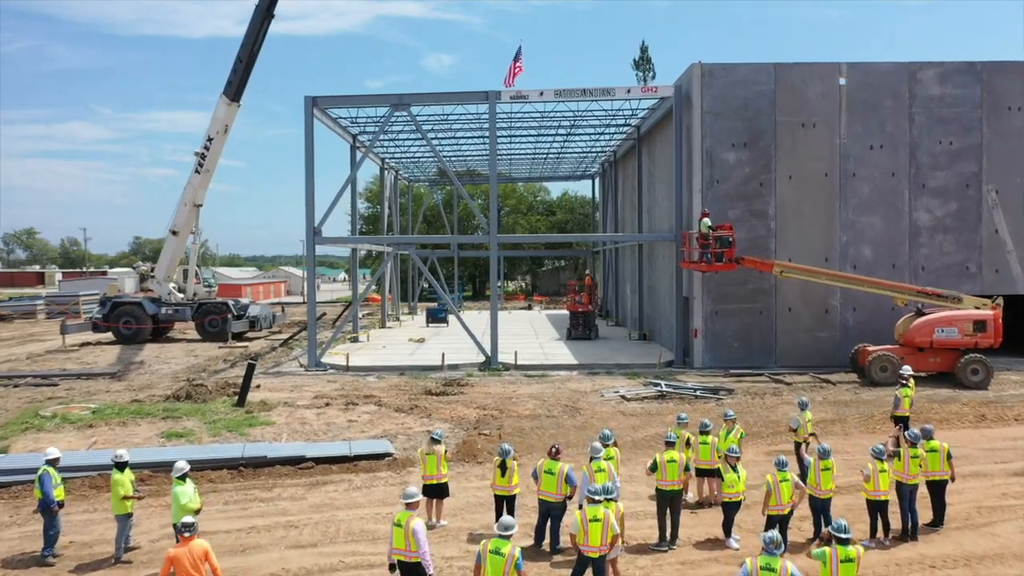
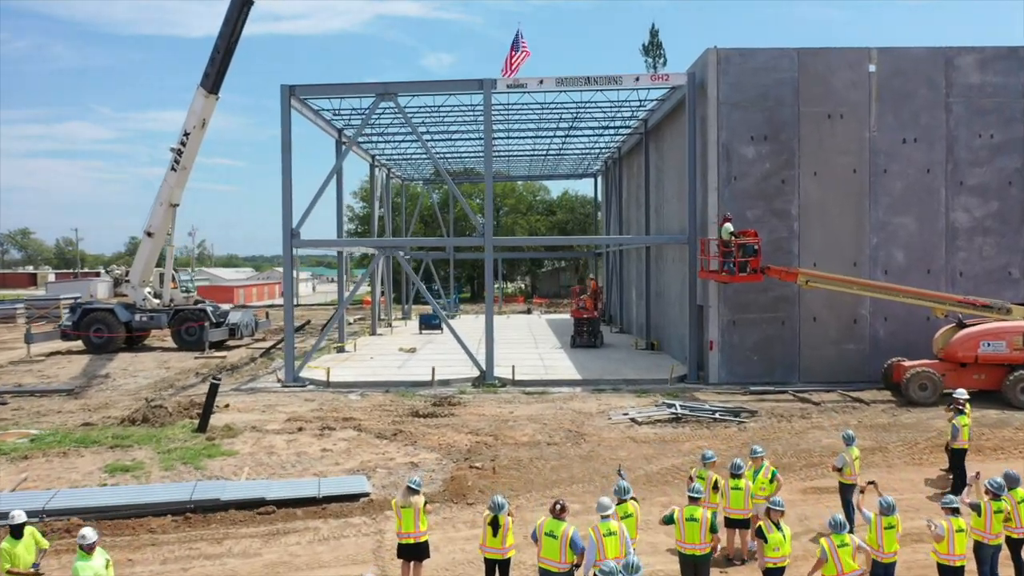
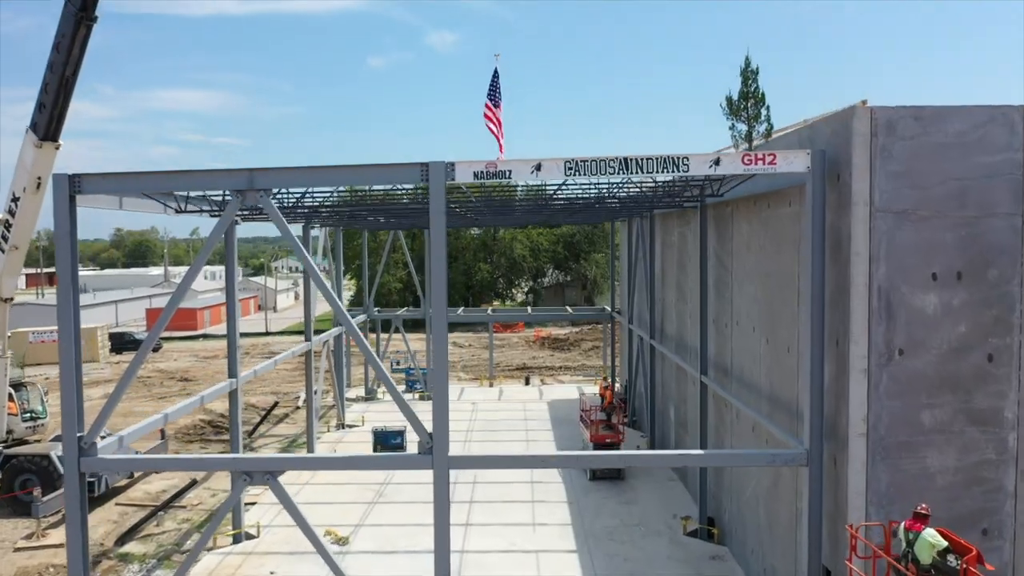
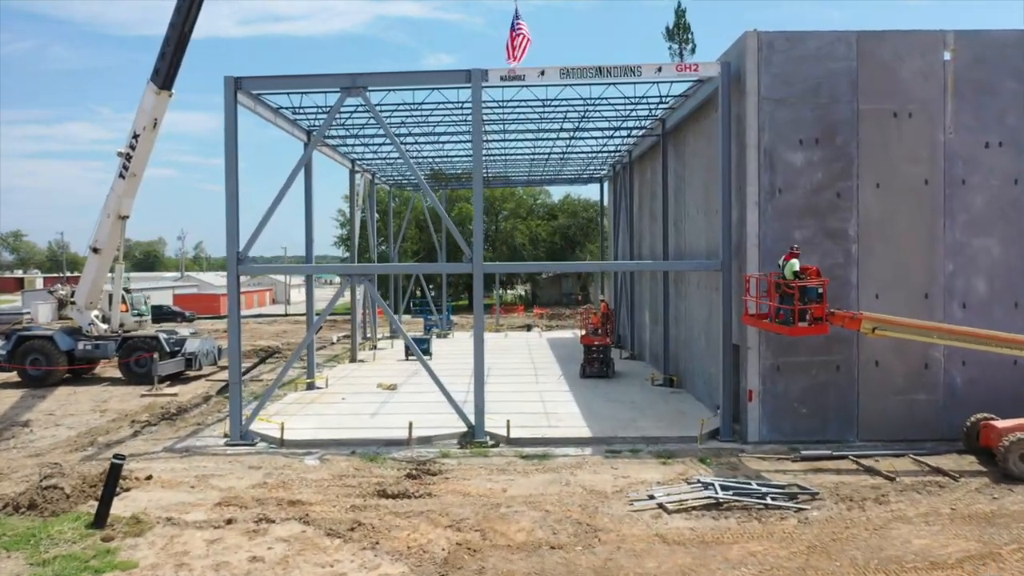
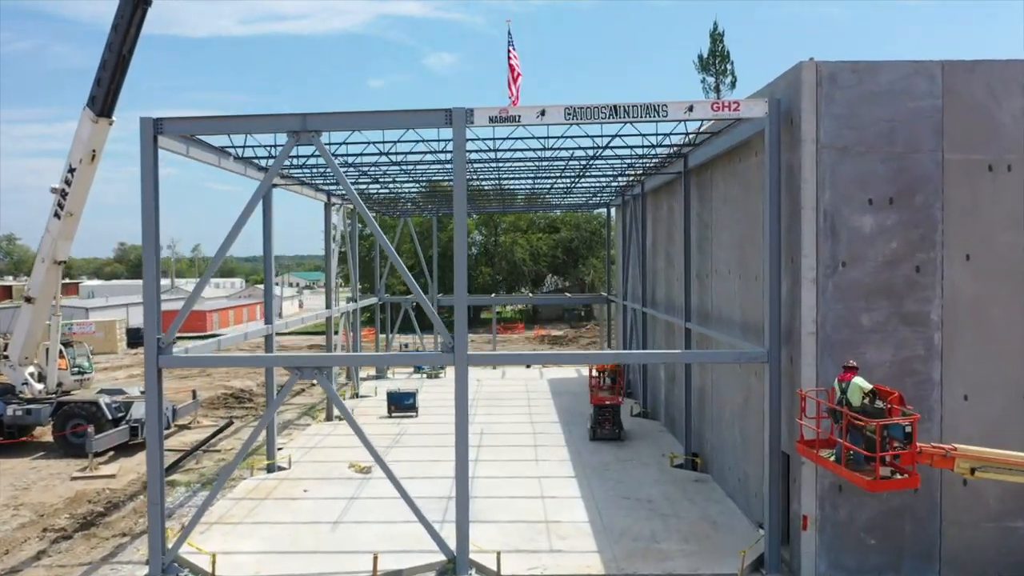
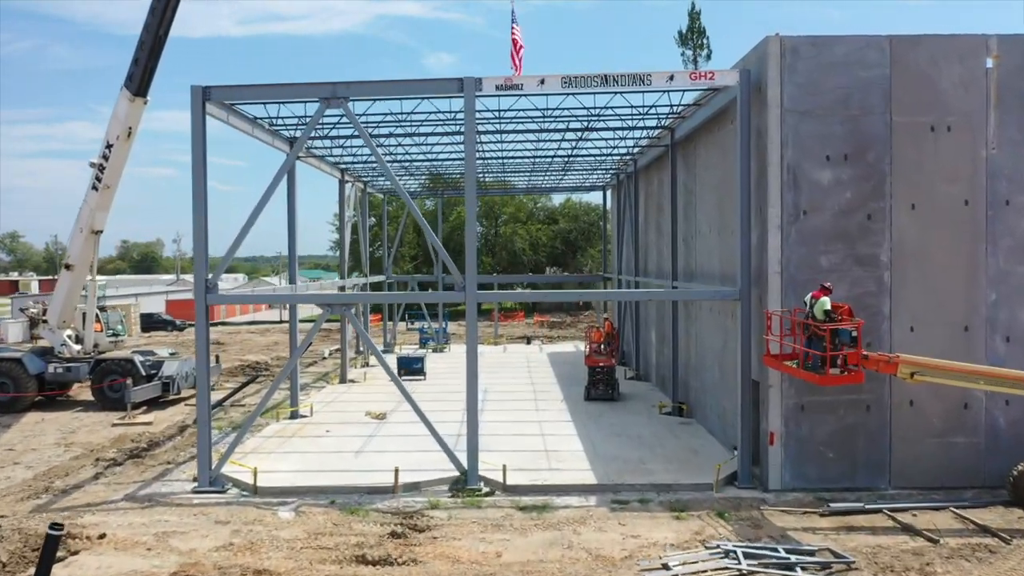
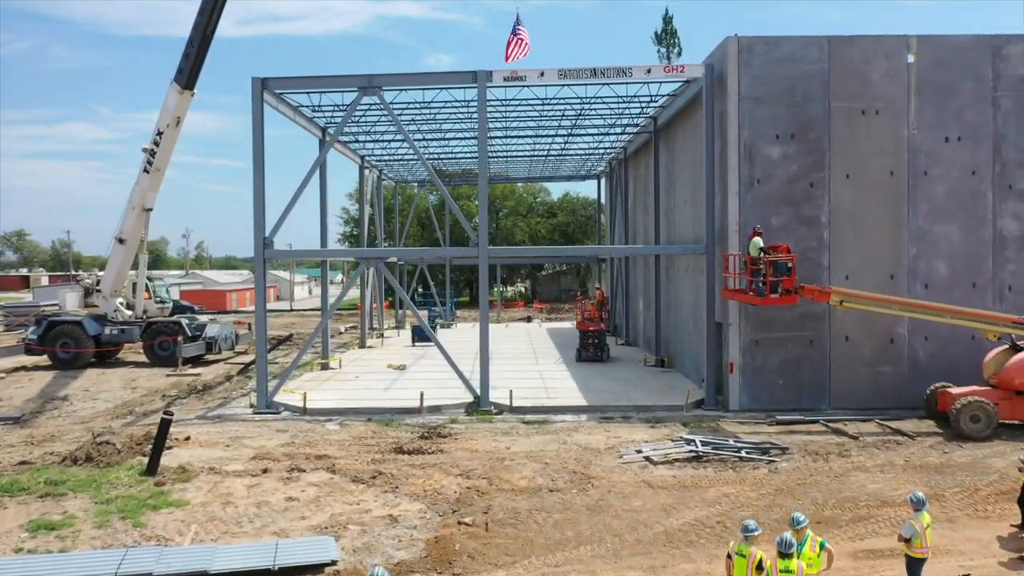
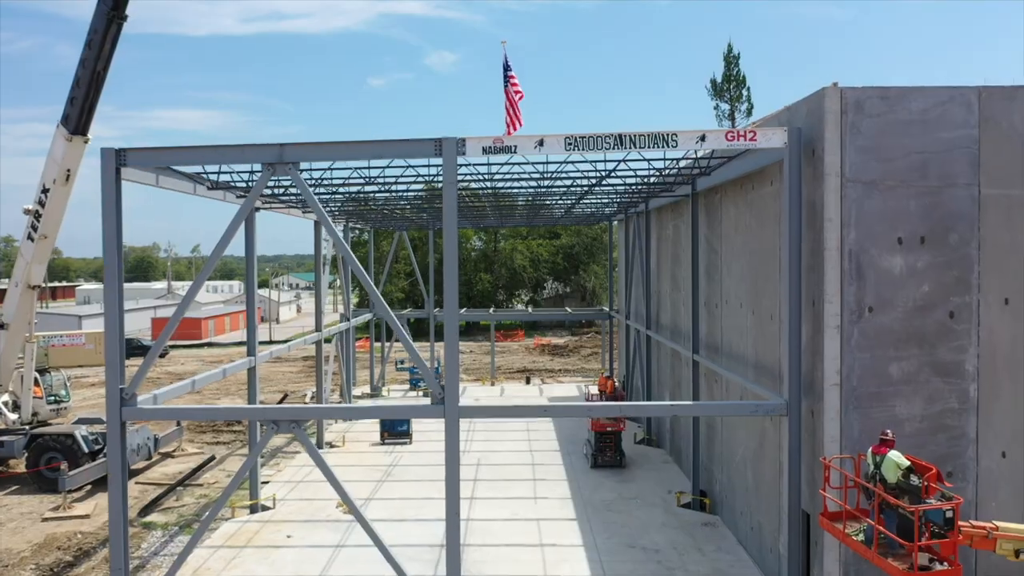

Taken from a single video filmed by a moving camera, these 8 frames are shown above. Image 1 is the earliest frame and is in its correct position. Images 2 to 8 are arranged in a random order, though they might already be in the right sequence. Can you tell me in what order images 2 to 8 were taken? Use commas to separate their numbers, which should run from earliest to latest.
2, 7, 4, 6, 5, 8, 3
